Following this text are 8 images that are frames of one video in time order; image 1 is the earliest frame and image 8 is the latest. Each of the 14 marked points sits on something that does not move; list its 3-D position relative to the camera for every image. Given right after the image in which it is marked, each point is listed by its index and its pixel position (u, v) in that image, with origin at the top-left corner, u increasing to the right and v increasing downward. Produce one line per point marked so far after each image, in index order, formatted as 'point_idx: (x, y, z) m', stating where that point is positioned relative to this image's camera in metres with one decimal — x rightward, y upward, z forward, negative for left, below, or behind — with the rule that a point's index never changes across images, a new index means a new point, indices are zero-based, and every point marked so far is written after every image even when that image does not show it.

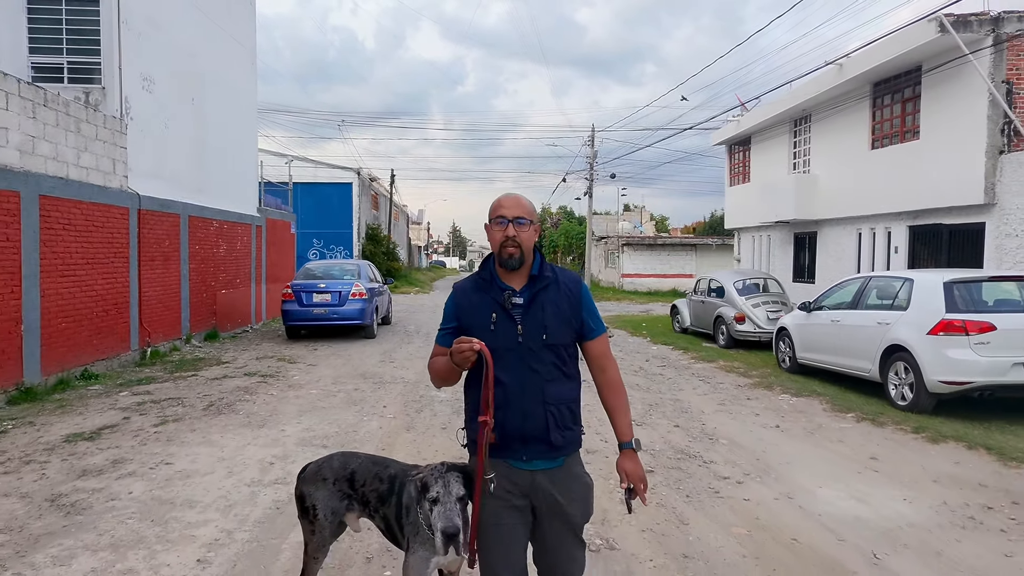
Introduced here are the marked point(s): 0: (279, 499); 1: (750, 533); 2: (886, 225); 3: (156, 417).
0: (-1.6, -1.4, +4.3) m
1: (+1.5, -1.5, +4.1) m
2: (+7.1, +1.2, +12.3) m
3: (-3.5, -1.3, +6.4) m
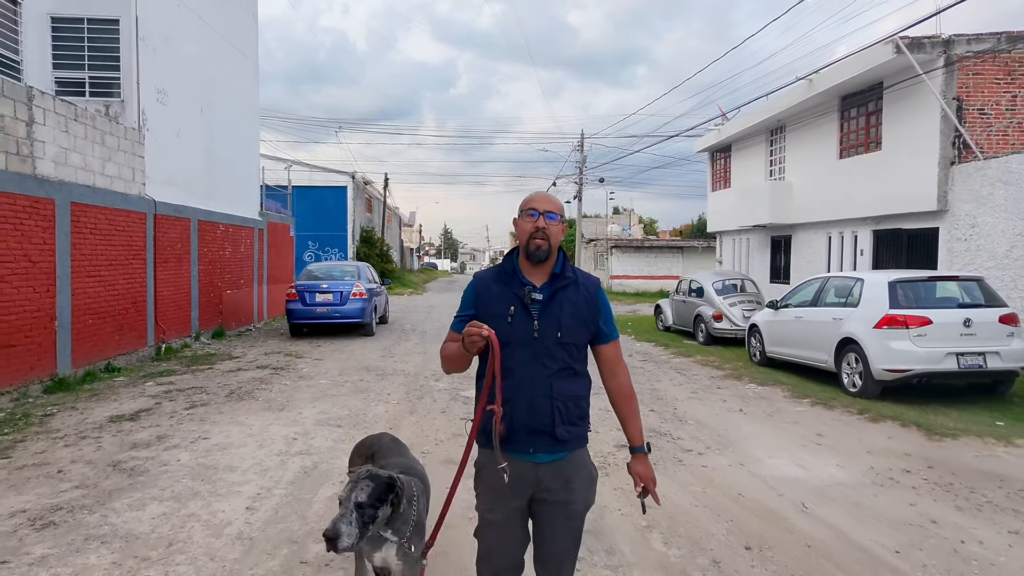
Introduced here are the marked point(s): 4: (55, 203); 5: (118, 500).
0: (-1.6, -1.4, +5.1) m
1: (+1.4, -1.5, +4.8) m
2: (+6.9, +1.2, +13.2) m
3: (-3.6, -1.3, +7.1) m
4: (-5.7, +1.1, +8.2) m
5: (-2.6, -1.4, +4.2) m
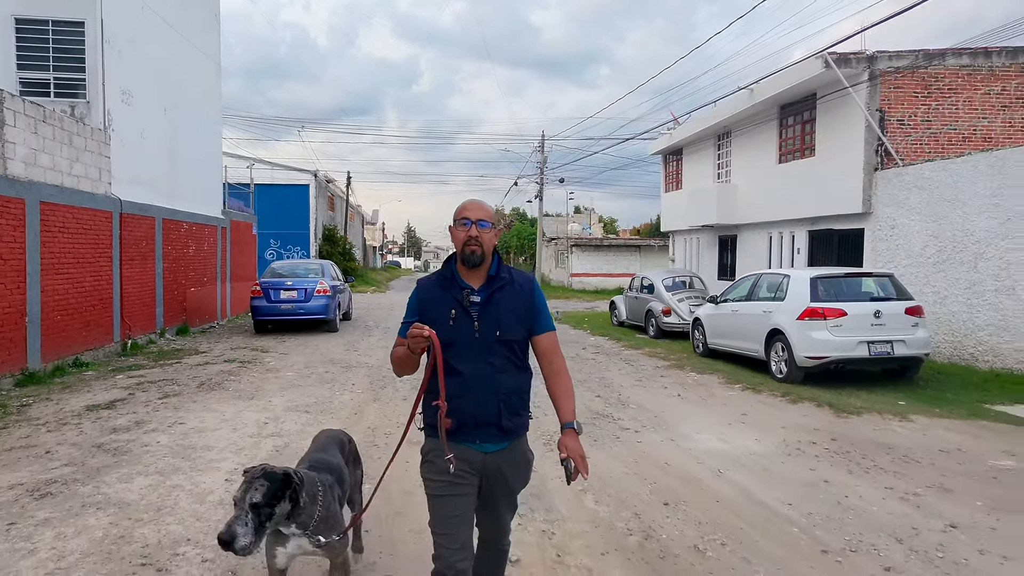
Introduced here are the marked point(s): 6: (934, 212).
0: (-2.0, -1.4, +5.6) m
1: (+1.1, -1.5, +5.5) m
2: (+6.1, +1.3, +14.1) m
3: (-4.1, -1.2, +7.5) m
4: (-6.3, +1.1, +8.4) m
5: (-2.9, -1.3, +4.7) m
6: (+6.6, +1.2, +10.2) m
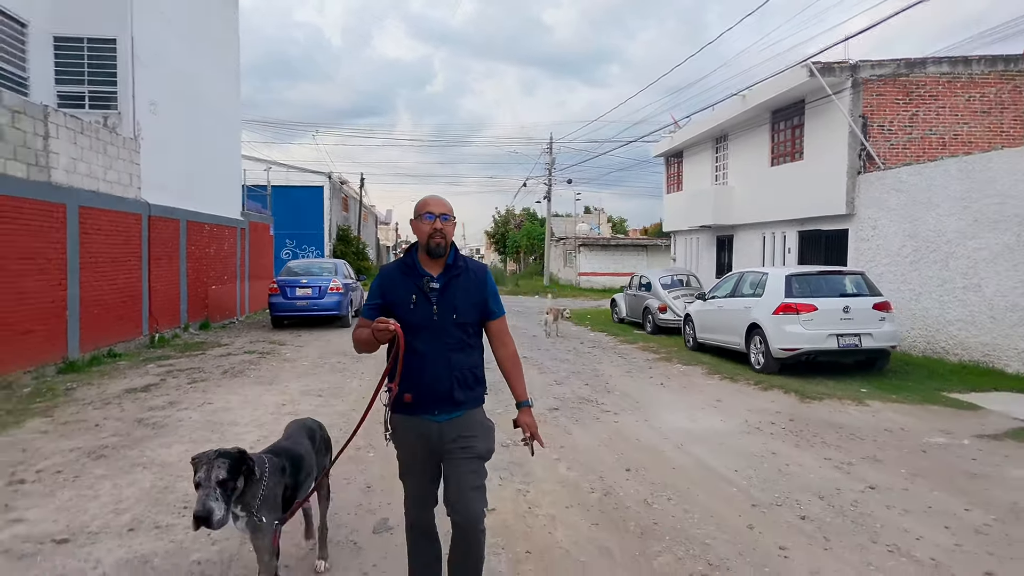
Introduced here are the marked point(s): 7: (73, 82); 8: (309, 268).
0: (-2.1, -1.3, +6.4) m
1: (+0.9, -1.4, +6.2) m
2: (+6.1, +1.3, +14.7) m
3: (-4.2, -1.2, +8.3) m
4: (-6.4, +1.2, +9.3) m
5: (-3.1, -1.3, +5.5) m
6: (+6.6, +1.2, +10.8) m
7: (-7.7, +3.6, +11.5) m
8: (-4.7, +0.5, +15.0) m
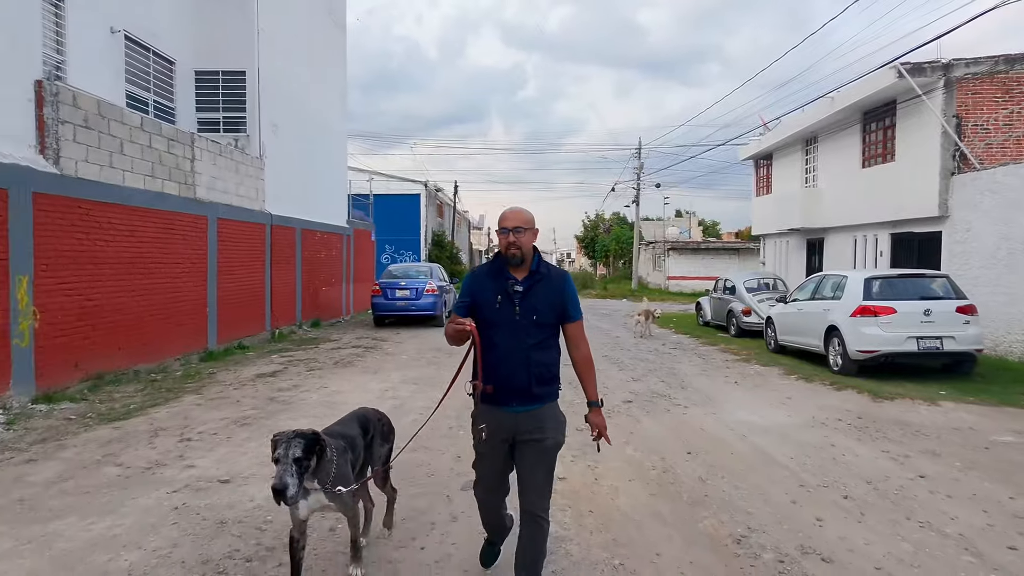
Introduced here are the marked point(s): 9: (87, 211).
0: (-1.3, -1.3, +7.3) m
1: (+1.7, -1.4, +6.7) m
2: (+8.0, +1.2, +14.4) m
3: (-3.0, -1.2, +9.5) m
4: (-5.1, +1.2, +10.8) m
5: (-2.3, -1.3, +6.6) m
6: (+8.0, +1.2, +10.5) m
7: (-6.1, +3.6, +13.2) m
8: (-2.6, +0.4, +16.3) m
9: (-5.1, +0.9, +7.9) m
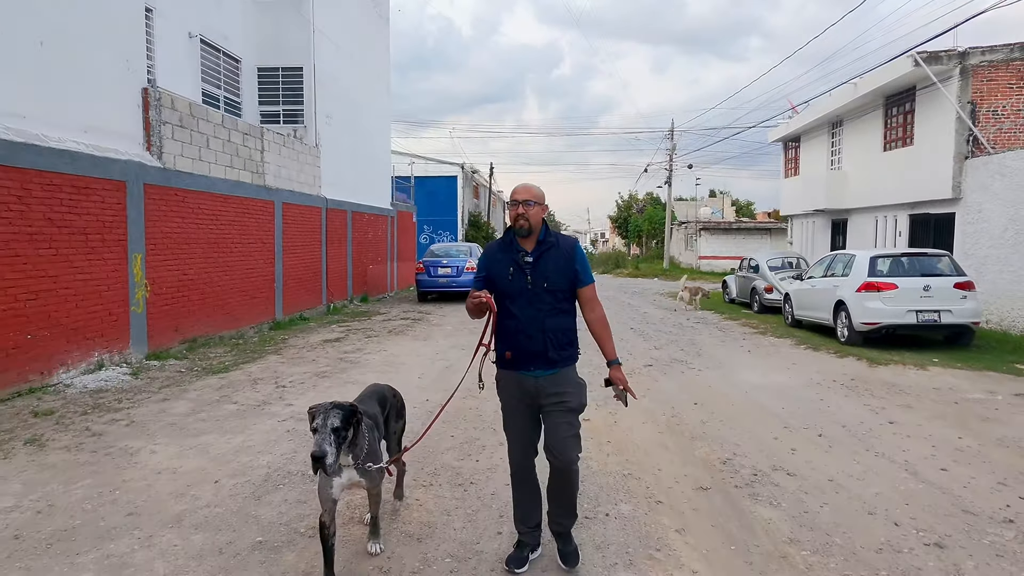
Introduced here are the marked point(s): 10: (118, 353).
0: (-0.9, -1.0, +8.5) m
1: (+2.1, -1.2, +7.8) m
2: (+8.9, +1.7, +15.1) m
3: (-2.5, -0.8, +10.8) m
4: (-4.4, +1.6, +12.2) m
5: (-1.9, -1.0, +7.8) m
6: (+8.6, +1.5, +11.2) m
7: (-5.4, +4.1, +14.5) m
8: (-1.7, +1.0, +17.5) m
9: (-4.7, +1.3, +9.2) m
10: (-4.8, -0.8, +7.9) m
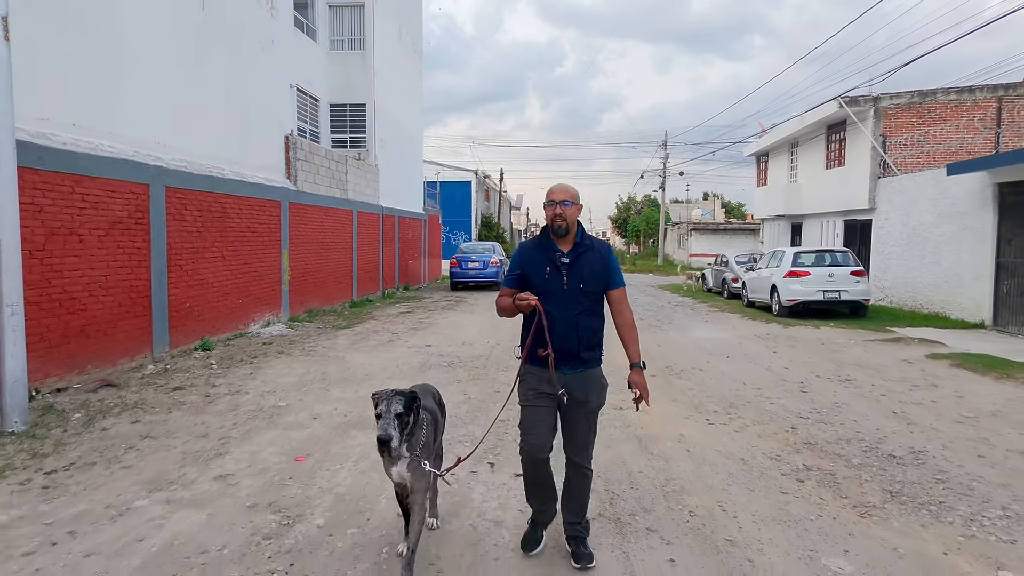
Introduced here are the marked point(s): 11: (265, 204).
0: (-0.4, -0.7, +12.4) m
1: (+2.6, -0.9, +11.7) m
2: (+9.4, +2.0, +18.9) m
3: (-2.0, -0.5, +14.7) m
4: (-3.9, +1.9, +16.0) m
5: (-1.5, -0.7, +11.7) m
6: (+9.1, +1.8, +15.0) m
7: (-4.9, +4.4, +18.4) m
8: (-1.2, +1.3, +21.4) m
9: (-4.2, +1.6, +13.1) m
10: (-4.3, -0.5, +11.8) m
11: (-4.3, +1.5, +11.2) m
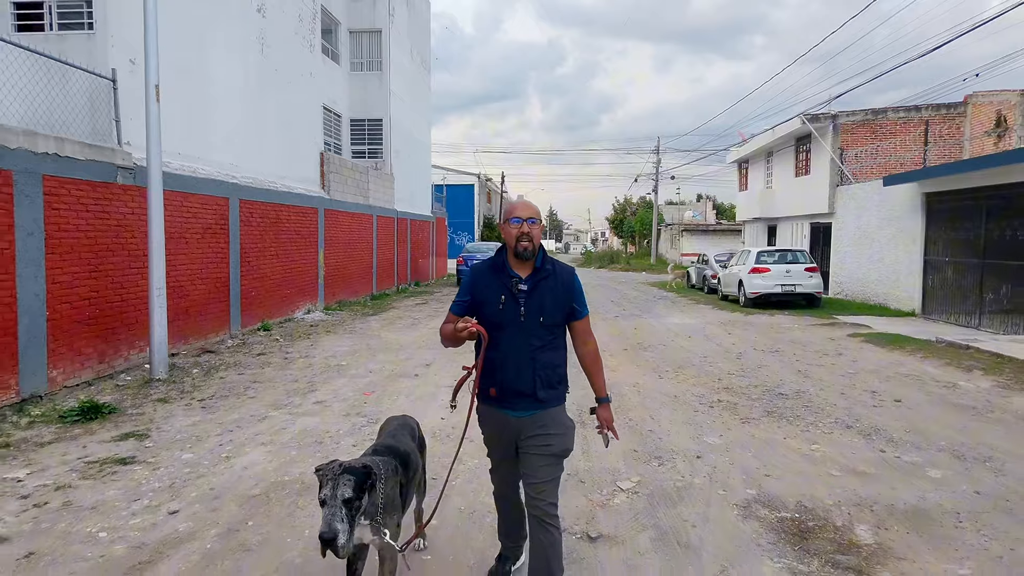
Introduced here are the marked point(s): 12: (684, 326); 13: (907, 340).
0: (-0.3, -0.6, +14.6) m
1: (+2.6, -0.7, +13.8) m
2: (+9.4, +2.1, +21.1) m
3: (-2.0, -0.4, +16.9) m
4: (-3.9, +2.0, +18.2) m
5: (-1.4, -0.6, +13.9) m
6: (+9.1, +2.0, +17.2) m
7: (-4.8, +4.6, +20.6) m
8: (-1.1, +1.4, +23.5) m
9: (-4.1, +1.7, +15.3) m
10: (-4.2, -0.4, +13.9) m
11: (-4.2, +1.6, +13.4) m
12: (+3.5, -0.8, +13.4) m
13: (+6.3, -0.8, +10.4) m
